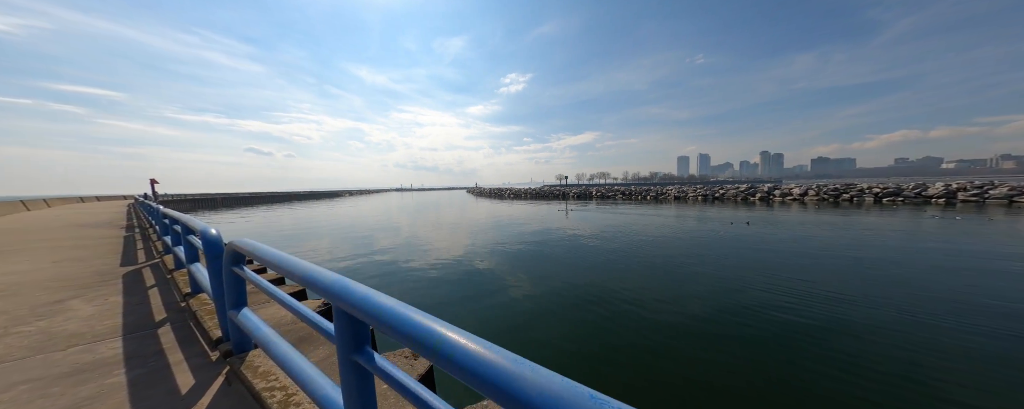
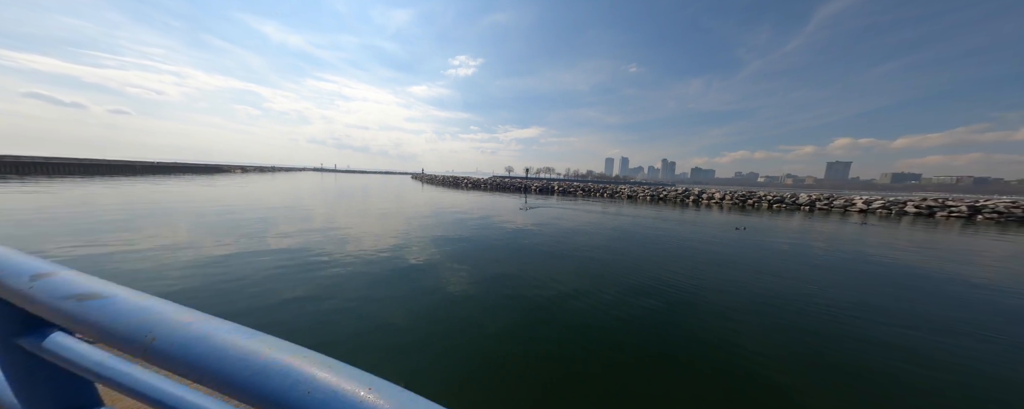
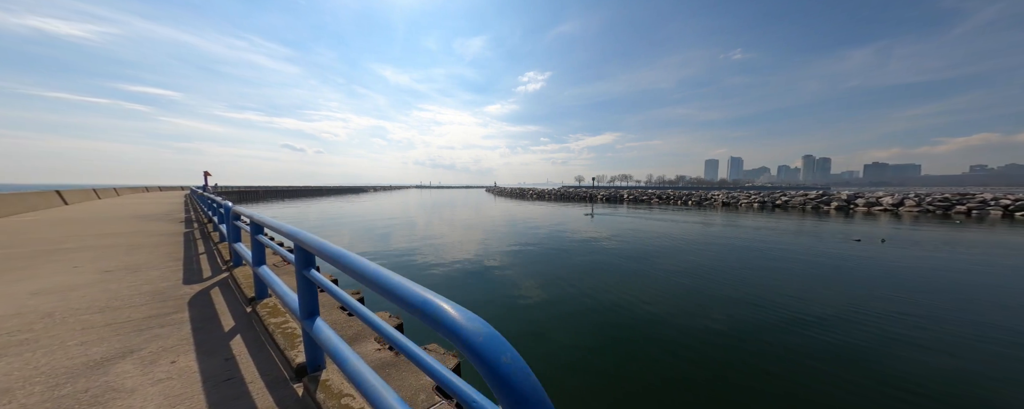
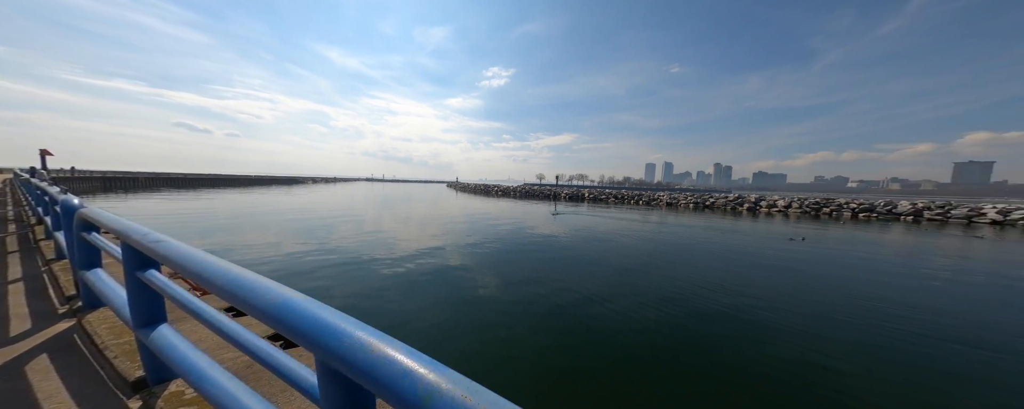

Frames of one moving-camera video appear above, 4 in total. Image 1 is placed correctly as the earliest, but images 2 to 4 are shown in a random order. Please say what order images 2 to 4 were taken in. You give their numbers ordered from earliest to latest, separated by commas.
3, 4, 2
